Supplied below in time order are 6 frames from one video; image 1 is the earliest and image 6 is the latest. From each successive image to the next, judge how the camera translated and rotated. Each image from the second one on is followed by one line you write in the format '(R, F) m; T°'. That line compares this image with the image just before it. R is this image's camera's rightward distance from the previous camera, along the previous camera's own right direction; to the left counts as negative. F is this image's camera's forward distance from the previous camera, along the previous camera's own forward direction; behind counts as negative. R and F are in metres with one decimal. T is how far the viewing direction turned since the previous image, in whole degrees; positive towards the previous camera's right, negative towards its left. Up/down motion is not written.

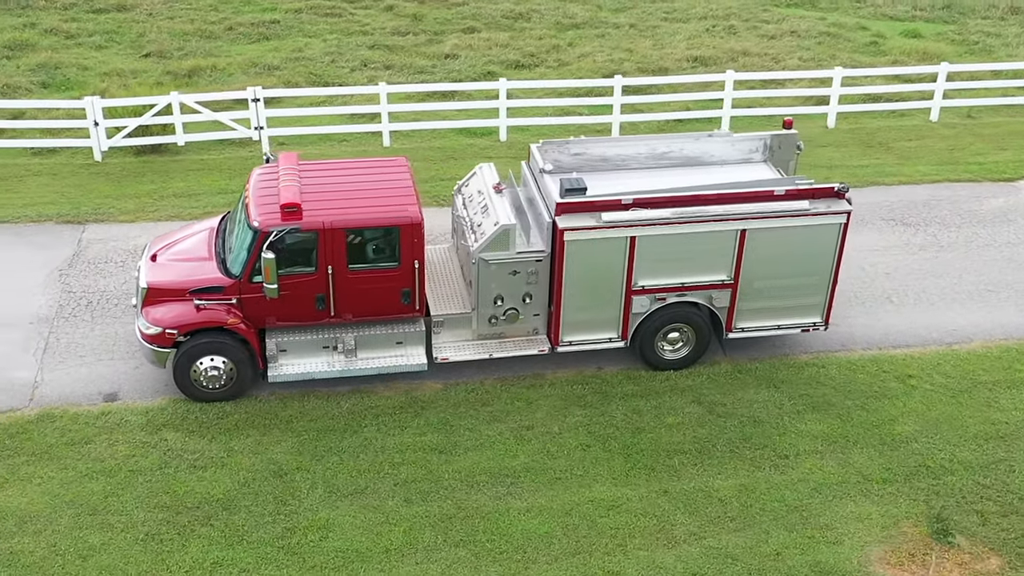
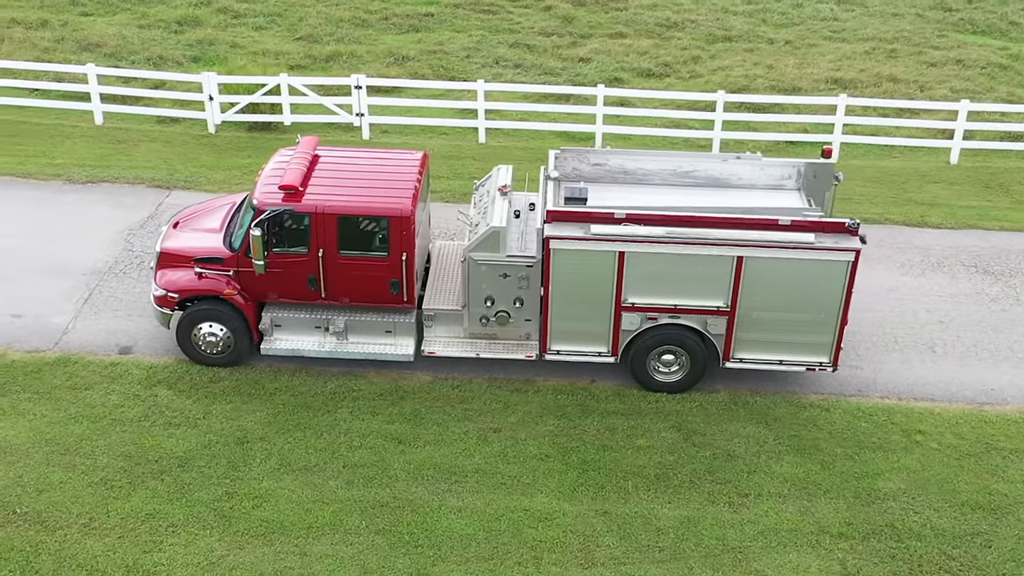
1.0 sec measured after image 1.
(+2.3, +0.2) m; -11°
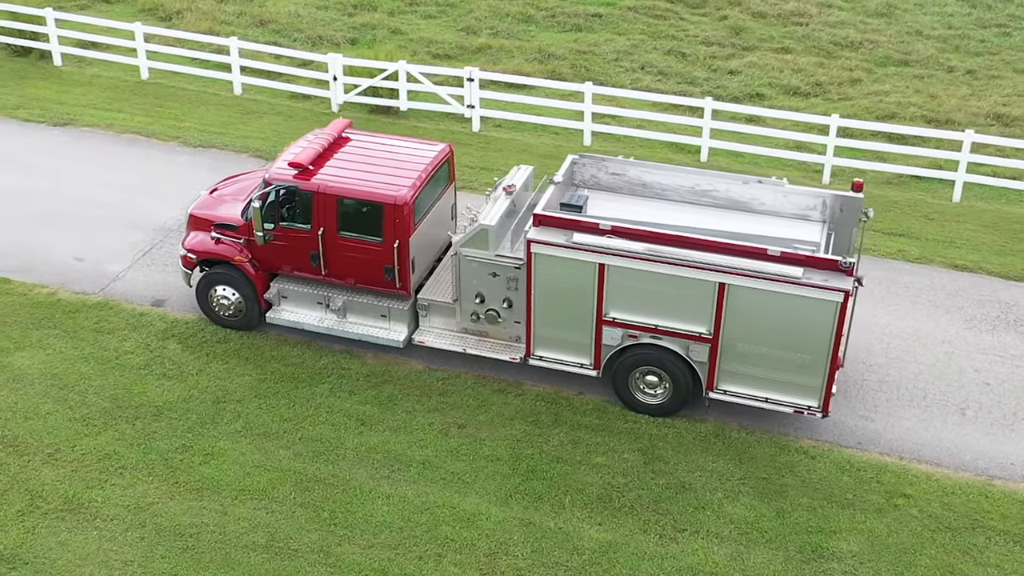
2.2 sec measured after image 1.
(+2.5, +0.3) m; -13°
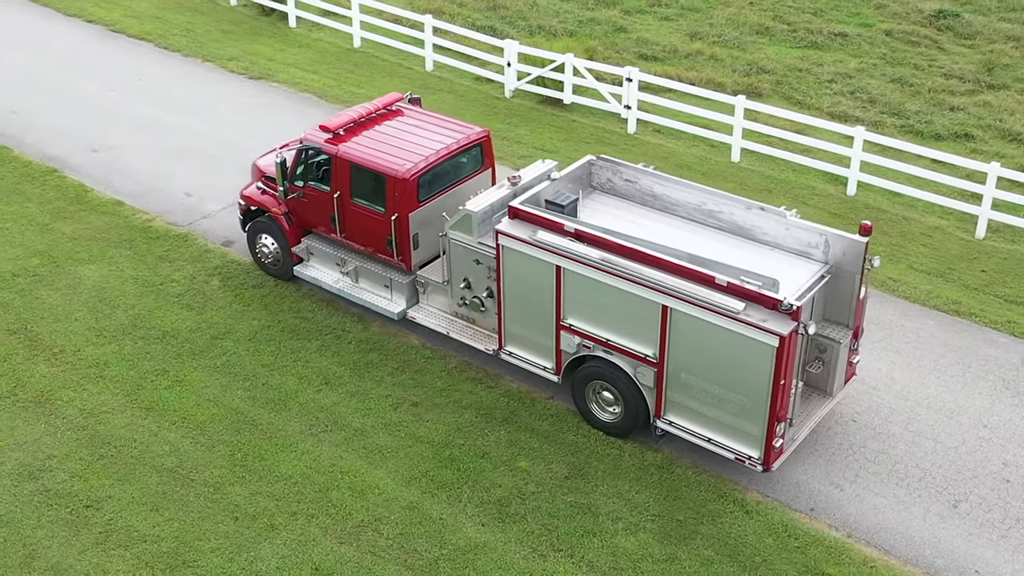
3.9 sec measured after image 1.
(+3.6, +0.7) m; -18°
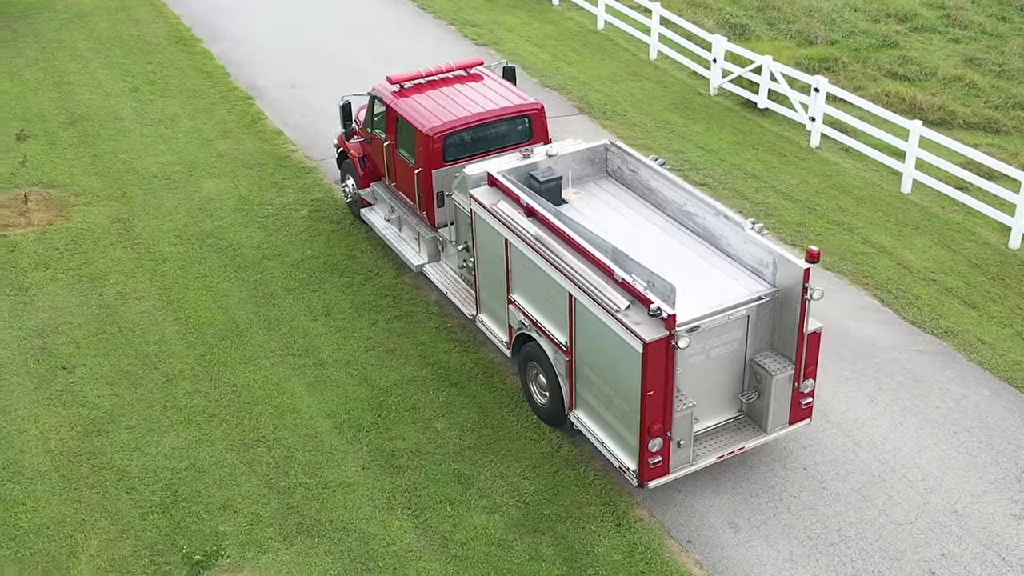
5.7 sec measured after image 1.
(+4.1, +0.8) m; -21°
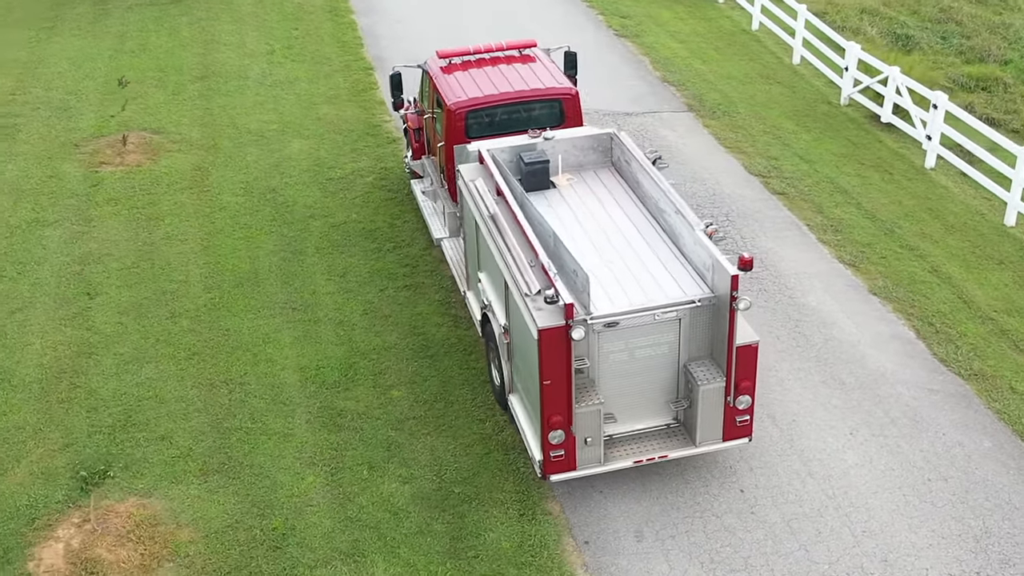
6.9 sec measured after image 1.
(+2.5, +0.4) m; -13°
